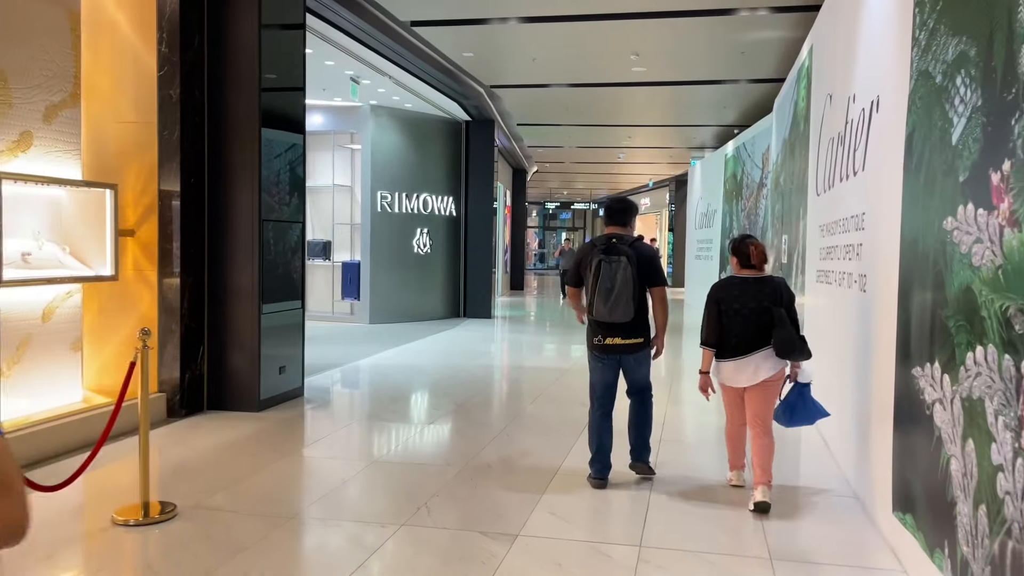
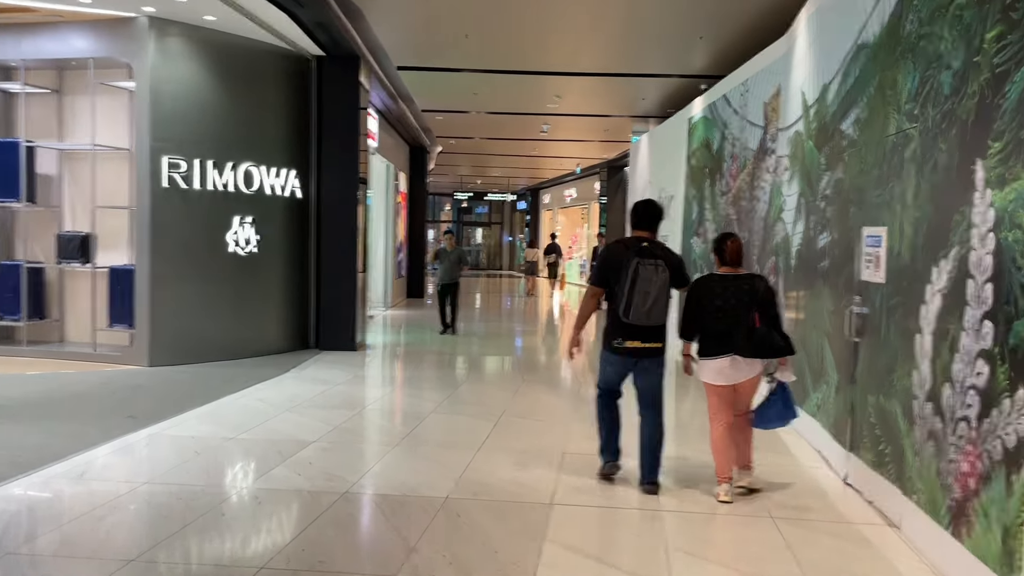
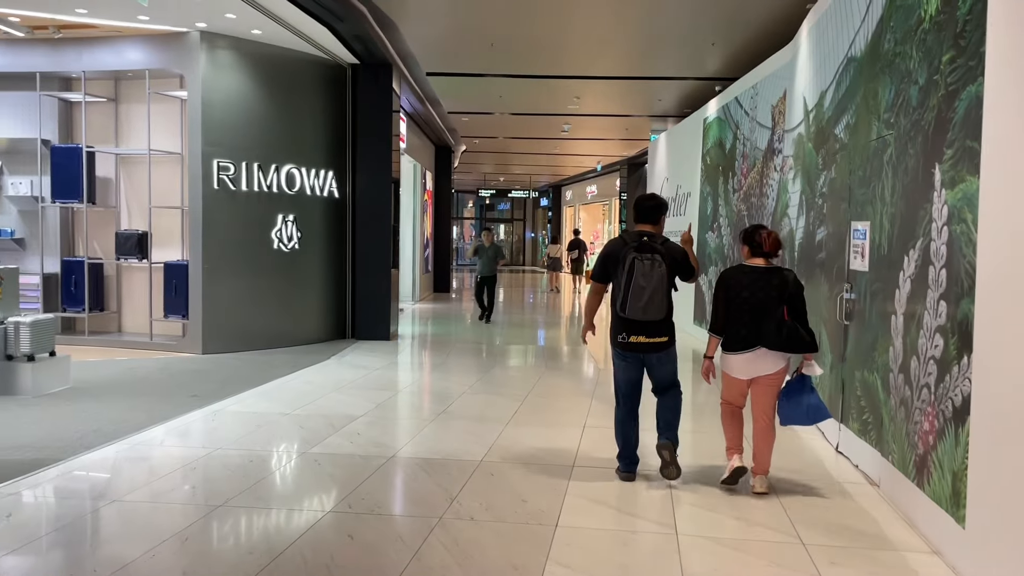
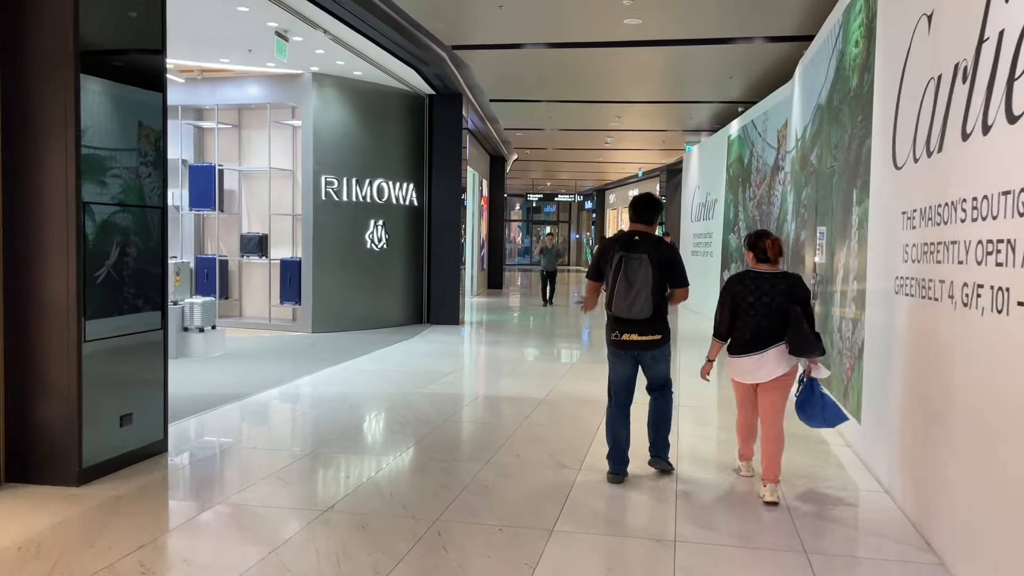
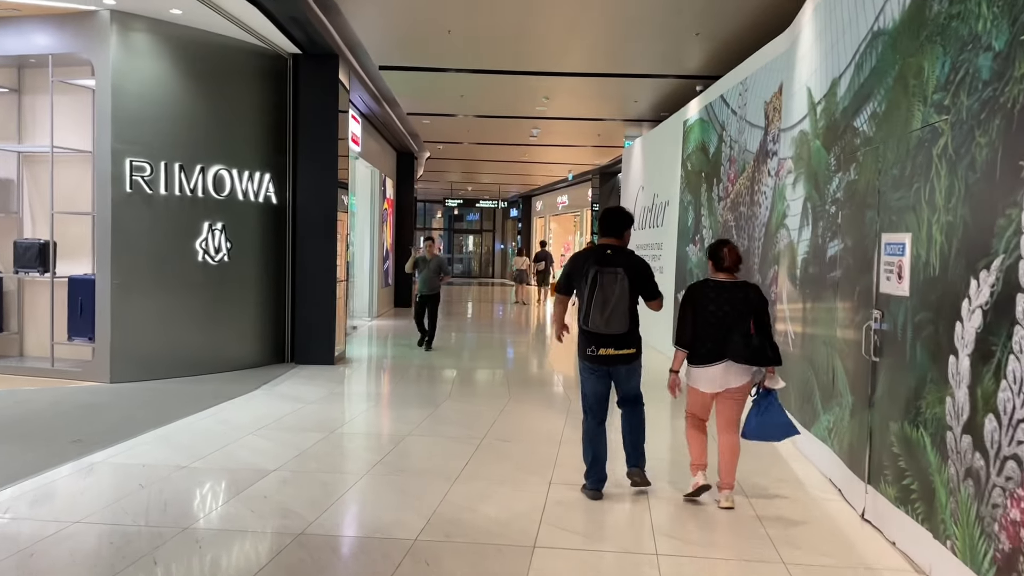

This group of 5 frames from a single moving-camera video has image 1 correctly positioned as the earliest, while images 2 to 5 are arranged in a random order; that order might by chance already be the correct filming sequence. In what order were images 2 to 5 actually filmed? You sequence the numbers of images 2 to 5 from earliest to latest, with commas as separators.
4, 3, 2, 5
